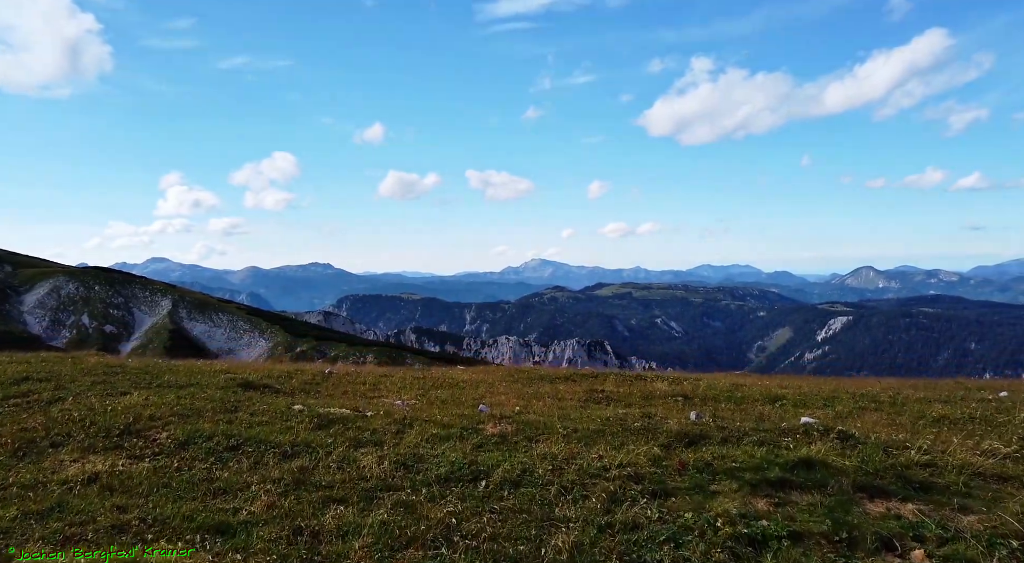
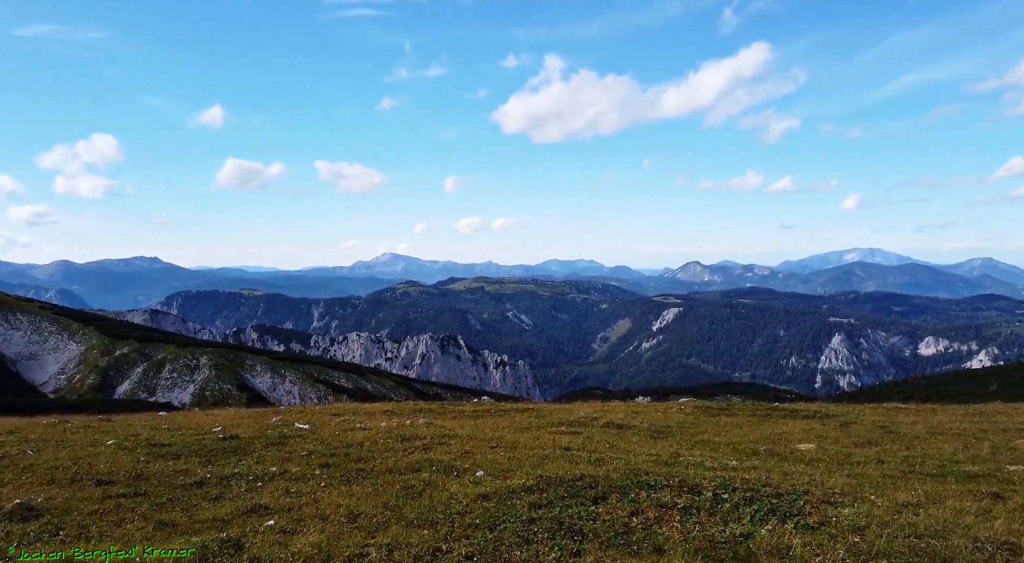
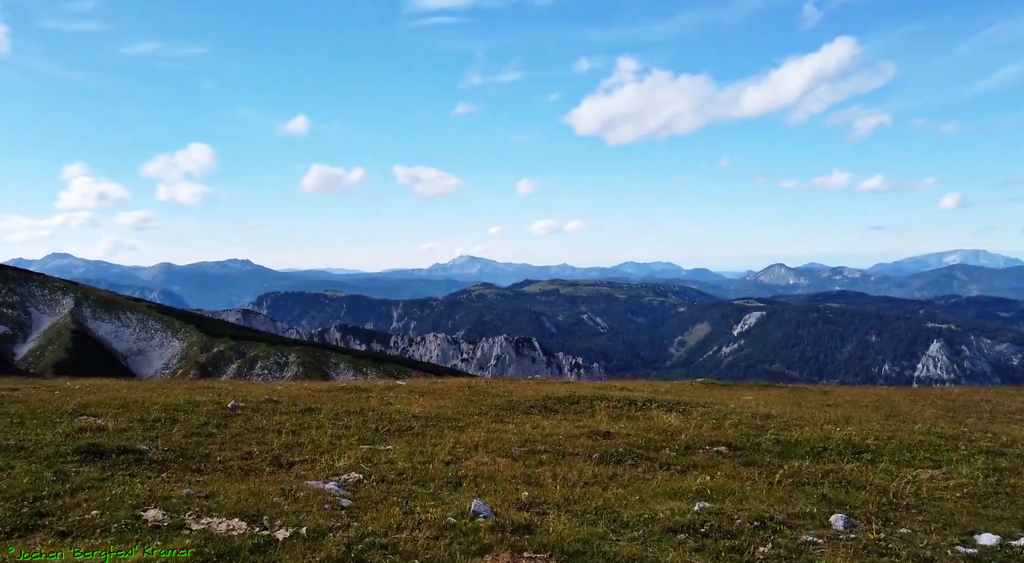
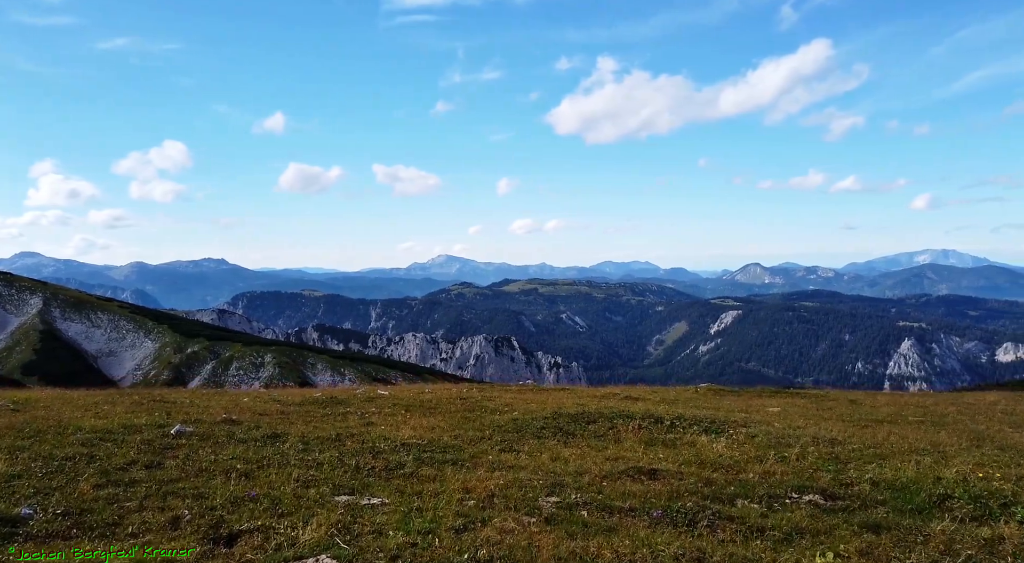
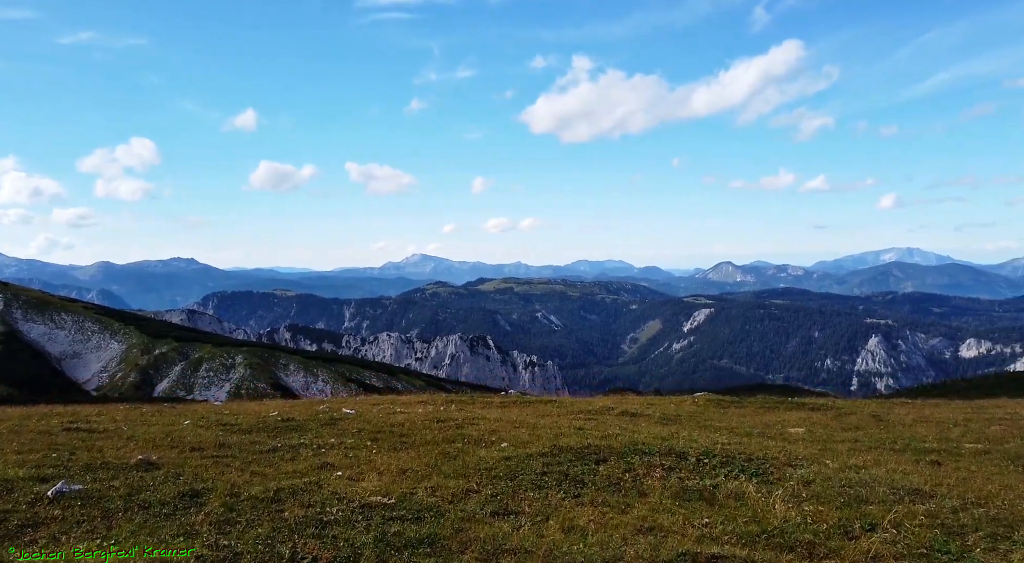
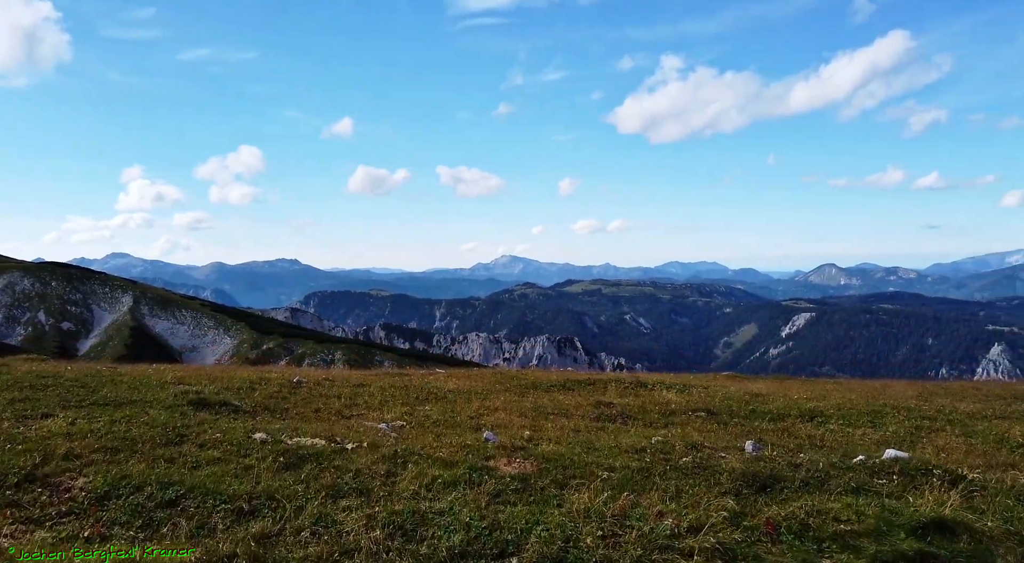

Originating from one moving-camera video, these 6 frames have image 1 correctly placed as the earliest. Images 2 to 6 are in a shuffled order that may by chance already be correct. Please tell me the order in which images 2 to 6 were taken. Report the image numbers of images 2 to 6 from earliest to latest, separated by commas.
6, 3, 4, 5, 2
